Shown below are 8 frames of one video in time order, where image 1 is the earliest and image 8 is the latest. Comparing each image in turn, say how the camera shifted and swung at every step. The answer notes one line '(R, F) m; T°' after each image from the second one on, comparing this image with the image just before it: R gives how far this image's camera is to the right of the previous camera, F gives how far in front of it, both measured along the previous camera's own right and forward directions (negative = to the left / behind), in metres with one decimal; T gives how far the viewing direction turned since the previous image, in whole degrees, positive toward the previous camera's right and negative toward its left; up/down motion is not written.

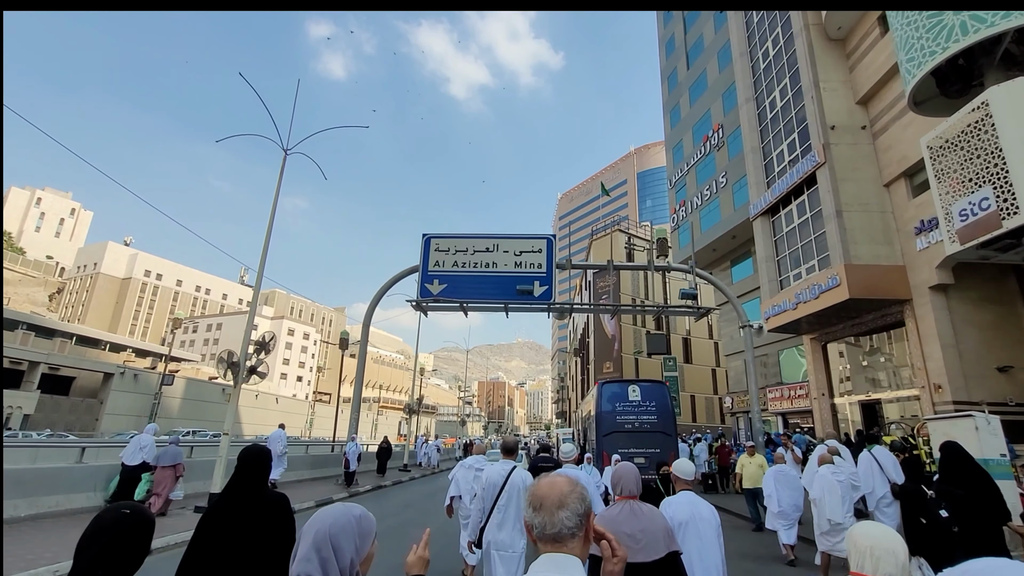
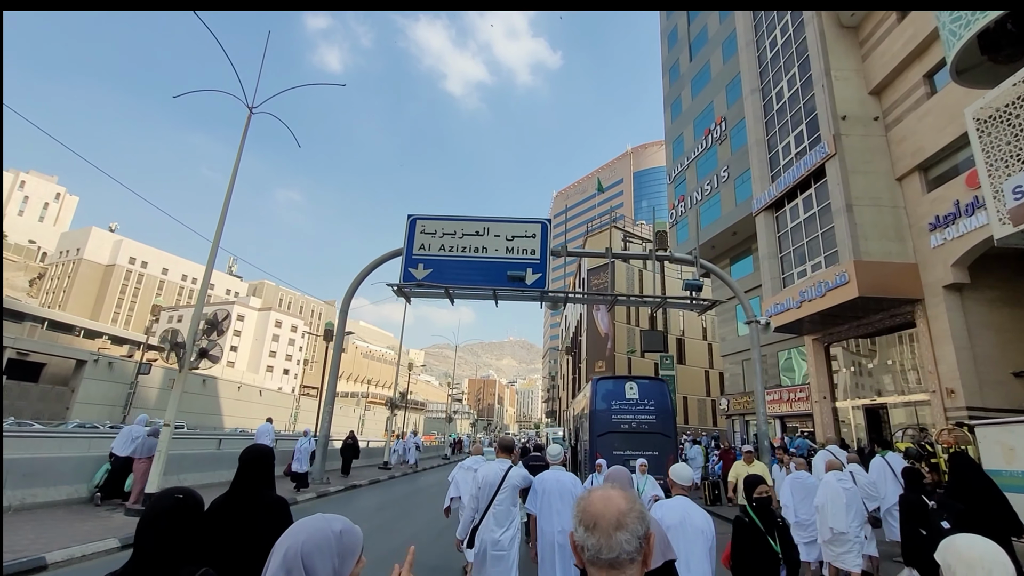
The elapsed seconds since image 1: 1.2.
(+0.1, +1.2) m; +1°
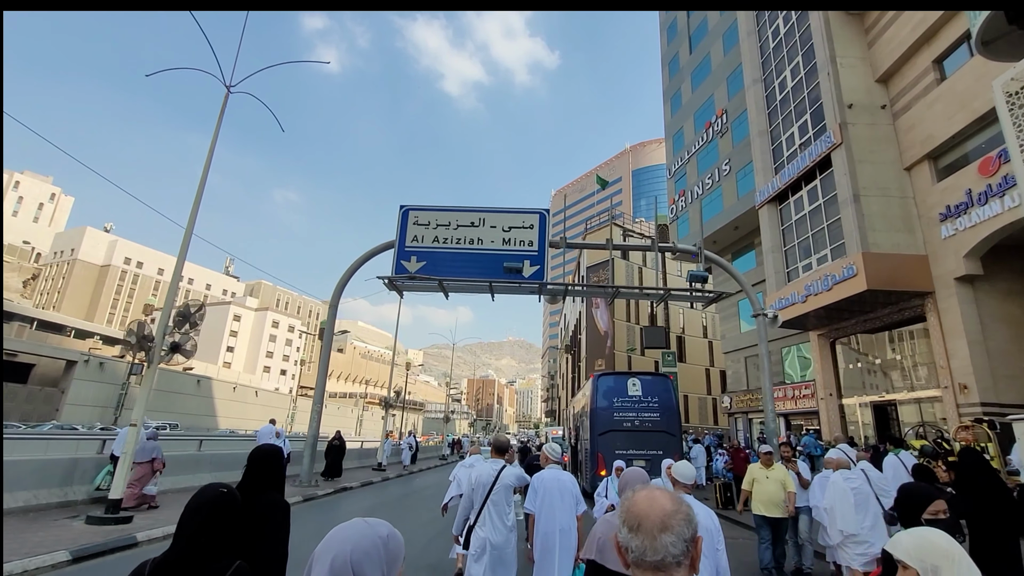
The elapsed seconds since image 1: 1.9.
(0.0, +0.6) m; 0°
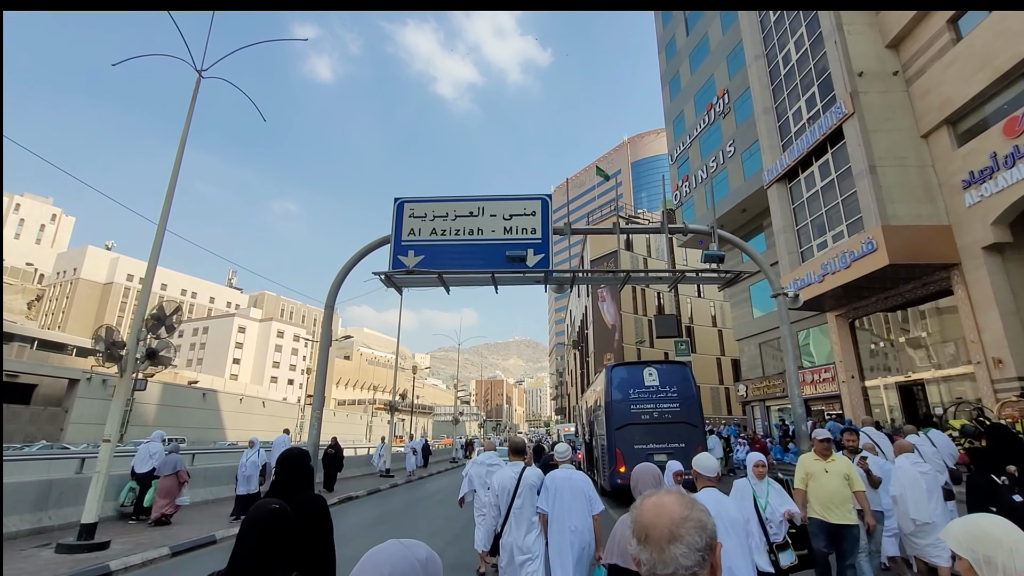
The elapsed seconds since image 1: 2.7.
(0.0, +0.8) m; 0°
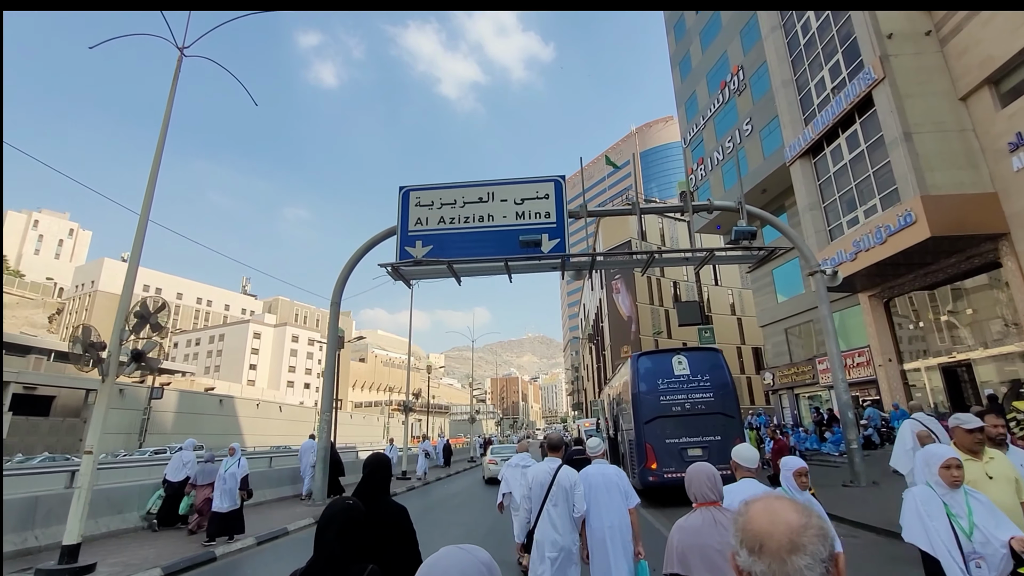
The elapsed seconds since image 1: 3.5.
(-0.1, +0.8) m; -1°
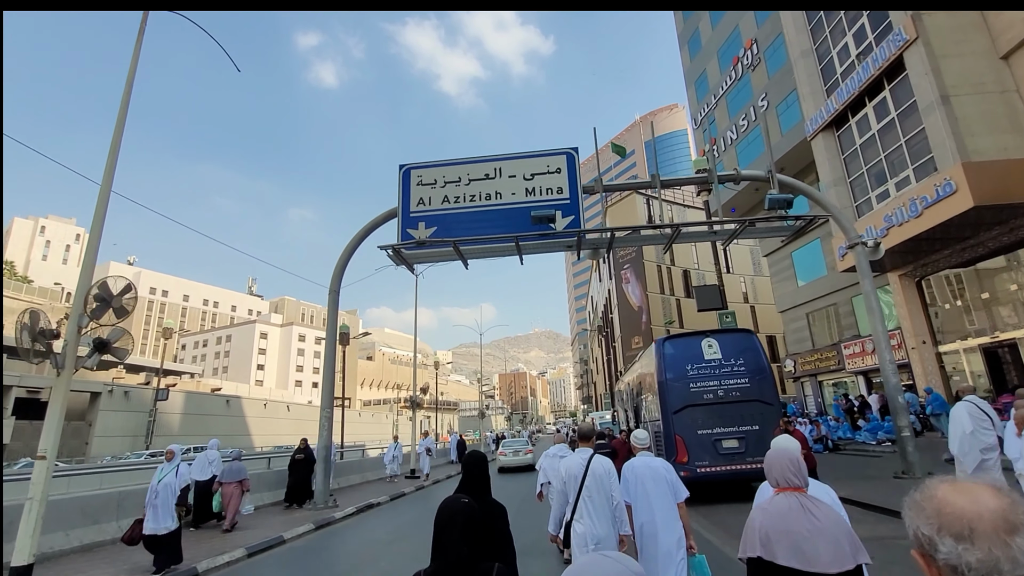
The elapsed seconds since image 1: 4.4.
(-0.1, +1.0) m; -1°
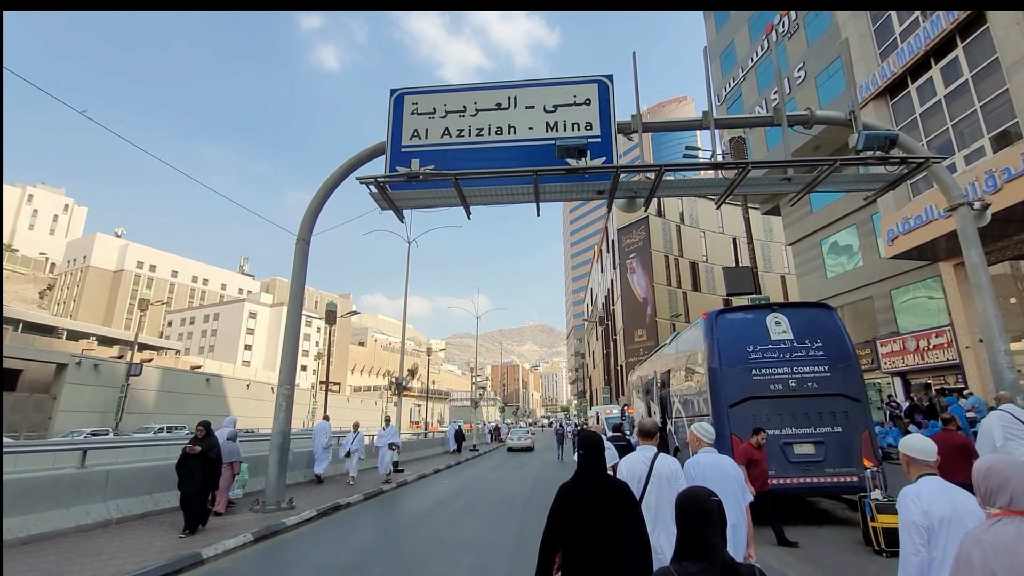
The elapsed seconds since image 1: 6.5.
(-0.3, +2.3) m; +1°
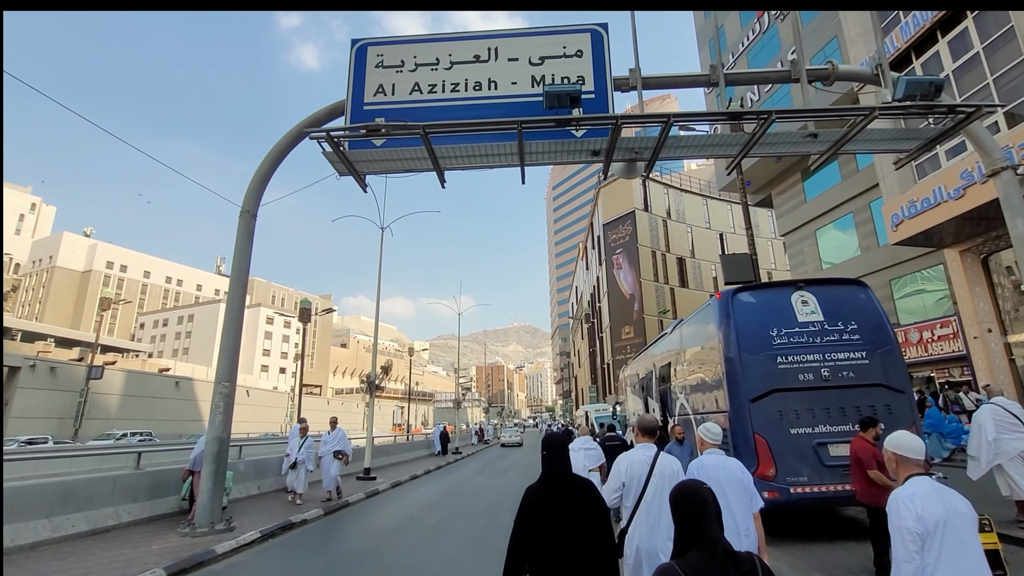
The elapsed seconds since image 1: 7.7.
(0.0, +1.3) m; +2°
